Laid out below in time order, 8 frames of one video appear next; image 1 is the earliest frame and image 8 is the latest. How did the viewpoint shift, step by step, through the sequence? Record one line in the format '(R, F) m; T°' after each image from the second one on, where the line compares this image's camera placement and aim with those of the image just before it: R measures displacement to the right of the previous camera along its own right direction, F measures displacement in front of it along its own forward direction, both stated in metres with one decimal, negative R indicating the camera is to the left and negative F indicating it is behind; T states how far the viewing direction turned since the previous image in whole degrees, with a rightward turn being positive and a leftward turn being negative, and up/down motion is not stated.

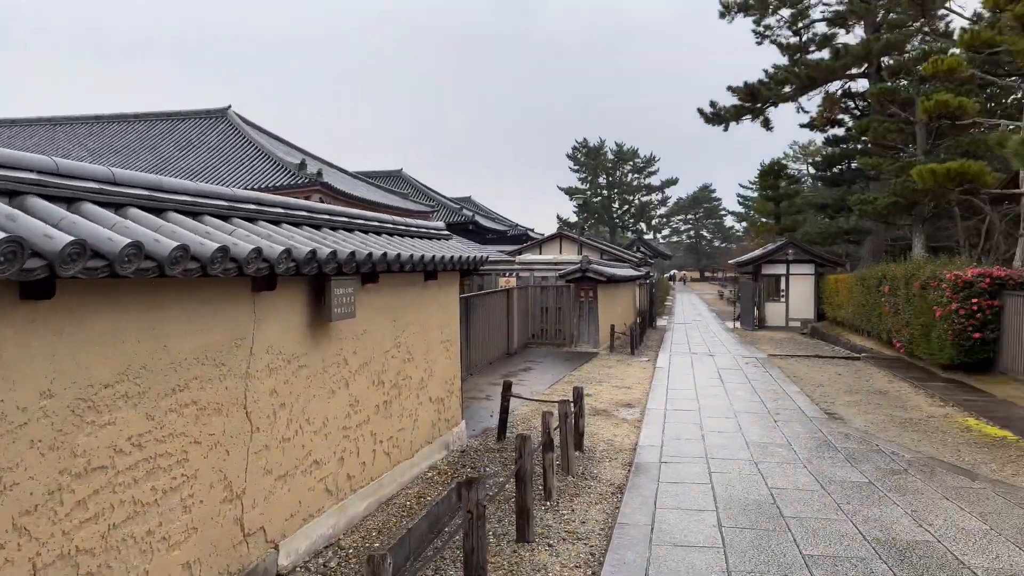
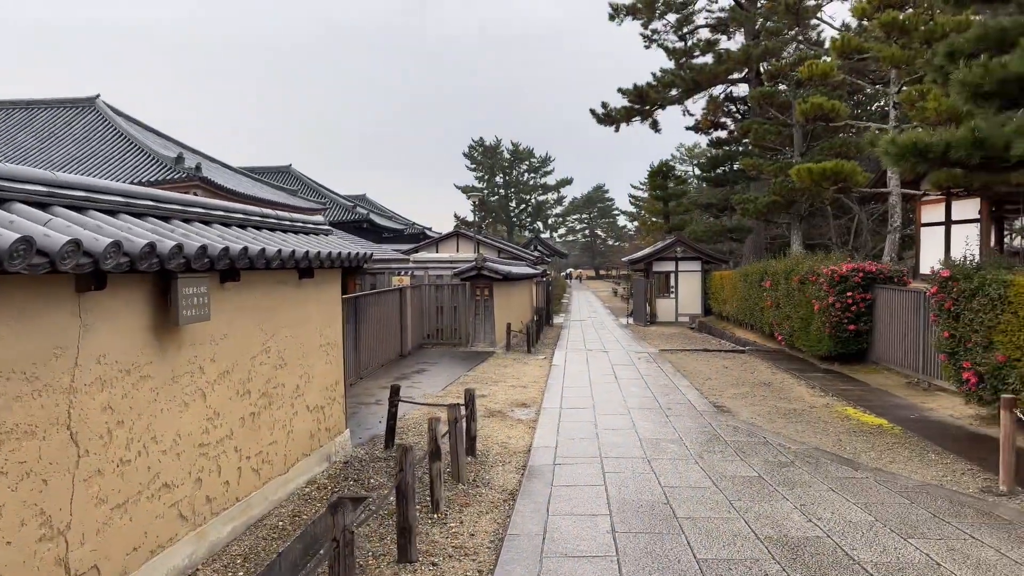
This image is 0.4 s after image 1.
(+0.1, +0.3) m; +8°
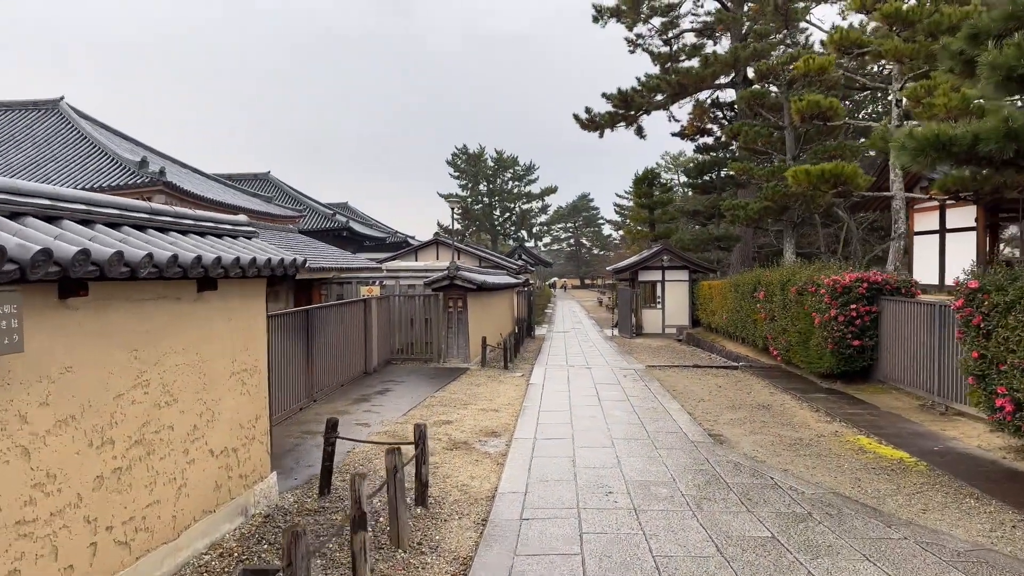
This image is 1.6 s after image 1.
(+0.2, +0.9) m; +1°
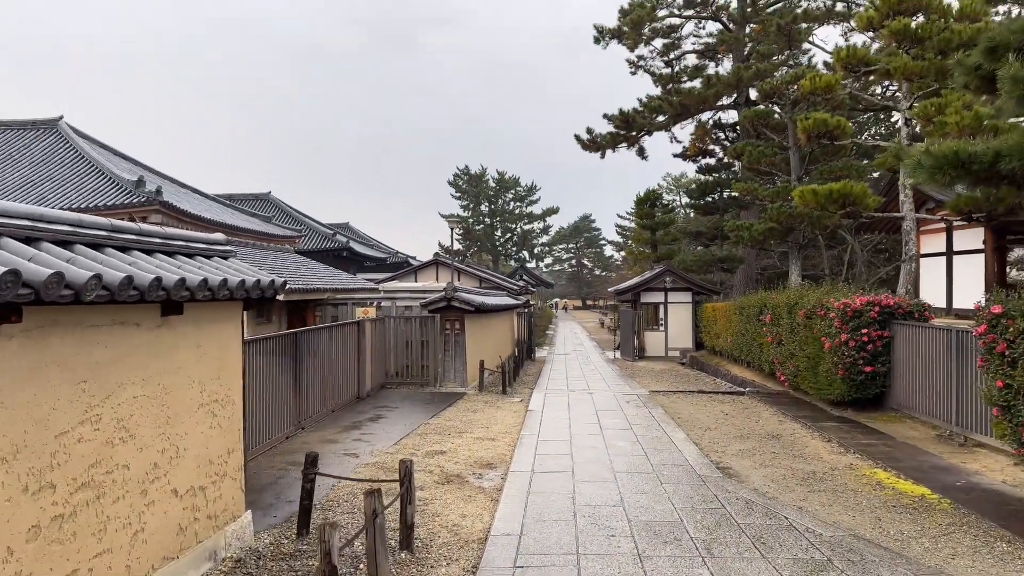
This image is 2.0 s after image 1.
(0.0, +0.3) m; 0°
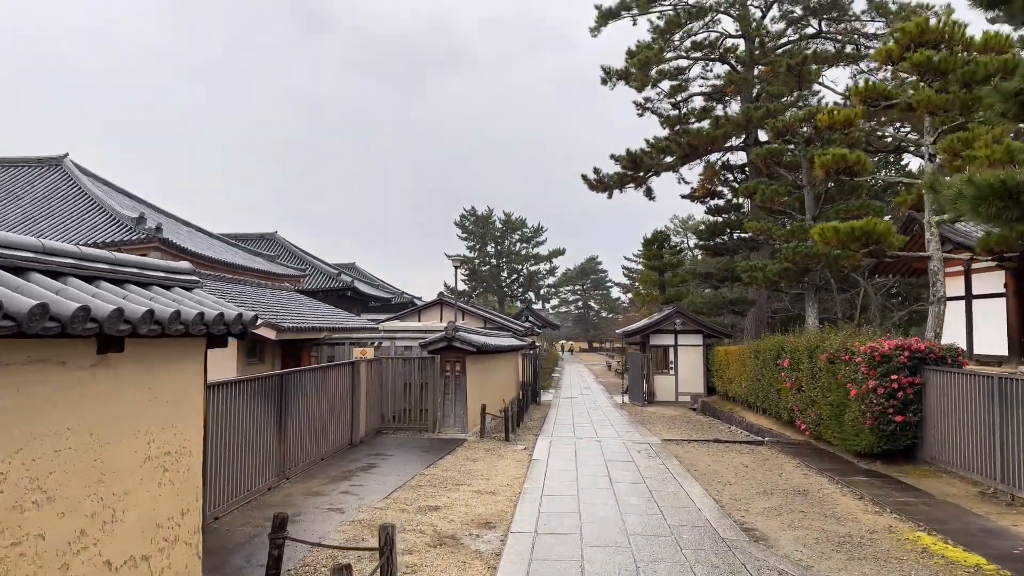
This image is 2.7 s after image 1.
(0.0, +0.5) m; -1°
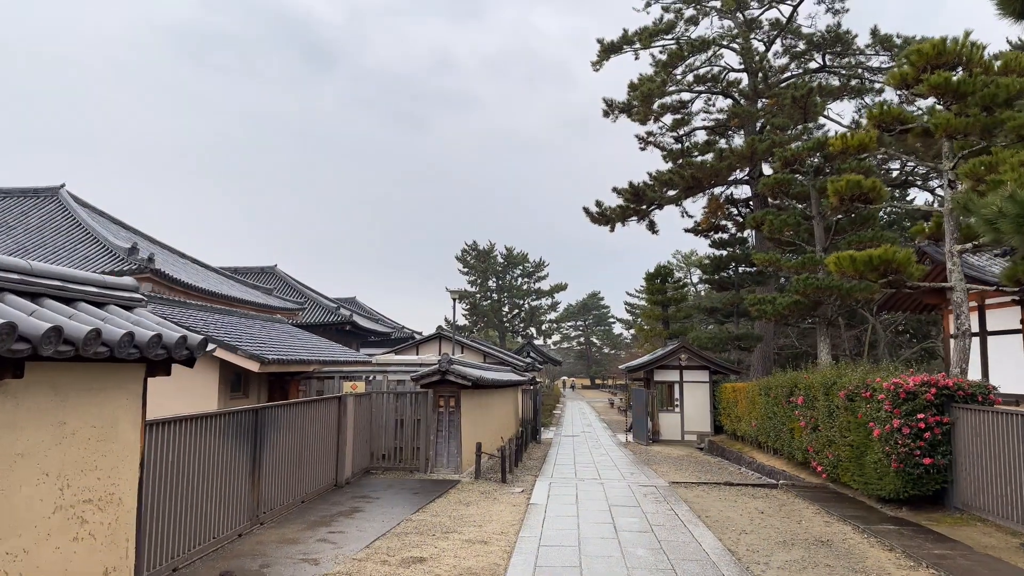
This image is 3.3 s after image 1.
(+0.1, +0.5) m; 0°
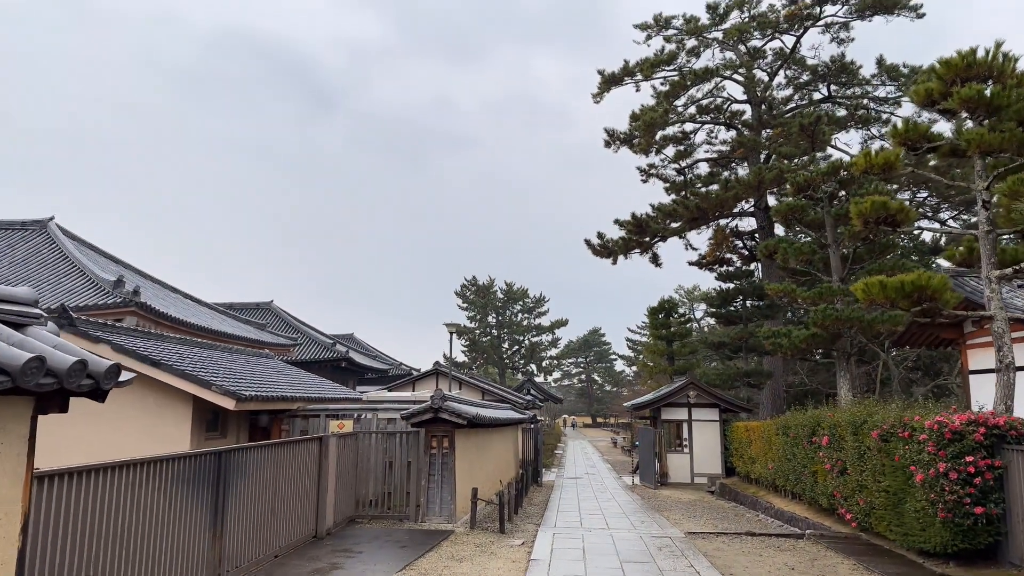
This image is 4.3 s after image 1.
(0.0, +0.7) m; 0°
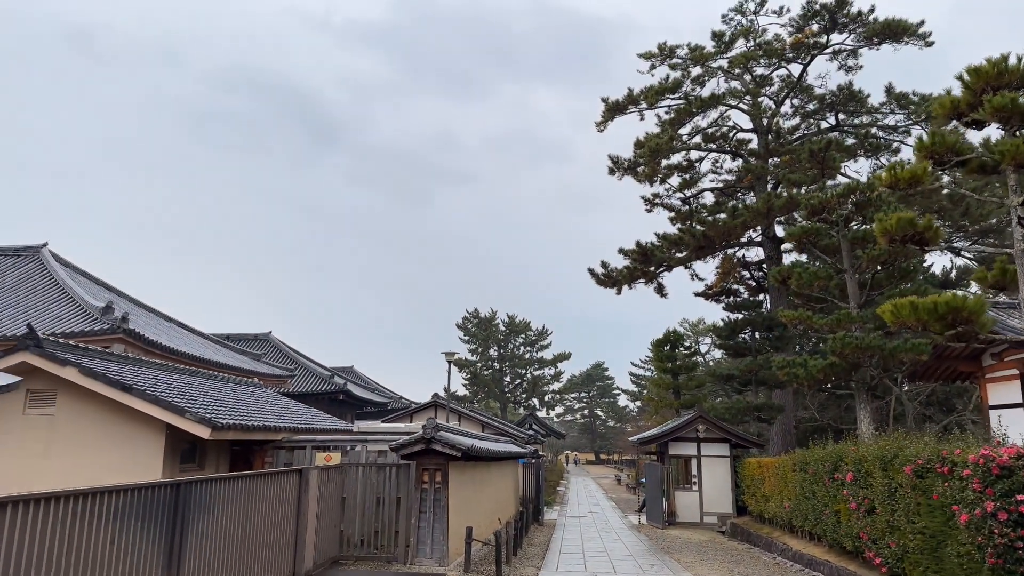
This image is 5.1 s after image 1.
(0.0, +0.6) m; 0°
